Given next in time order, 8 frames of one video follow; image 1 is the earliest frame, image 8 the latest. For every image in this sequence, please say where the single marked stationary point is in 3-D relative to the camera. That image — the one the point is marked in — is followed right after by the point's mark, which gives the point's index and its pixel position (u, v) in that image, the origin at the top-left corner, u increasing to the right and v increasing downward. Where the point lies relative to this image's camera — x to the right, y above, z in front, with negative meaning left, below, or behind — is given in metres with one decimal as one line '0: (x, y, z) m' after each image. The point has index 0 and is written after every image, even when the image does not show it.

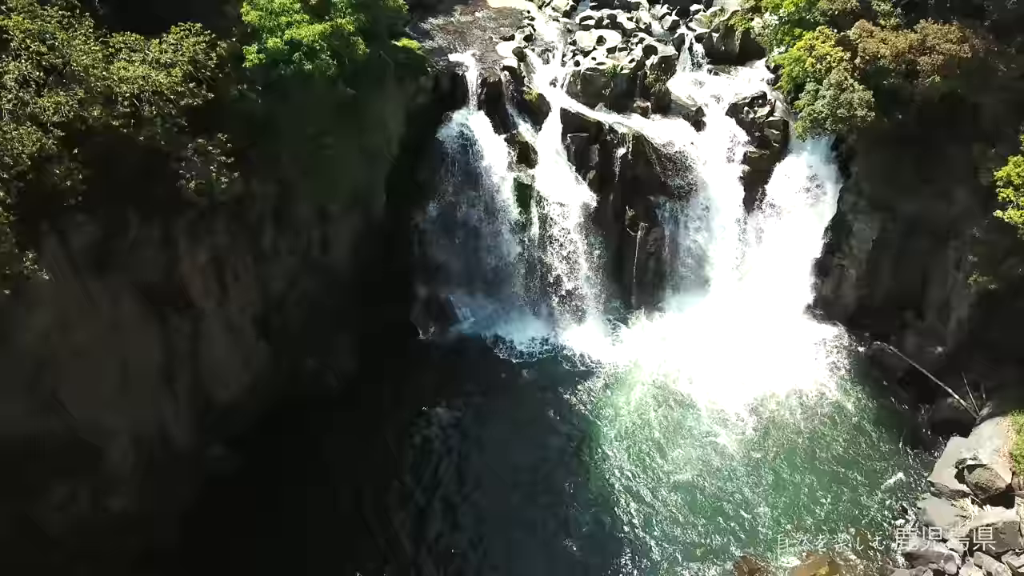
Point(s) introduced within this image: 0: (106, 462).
0: (-11.0, -4.8, +18.5) m
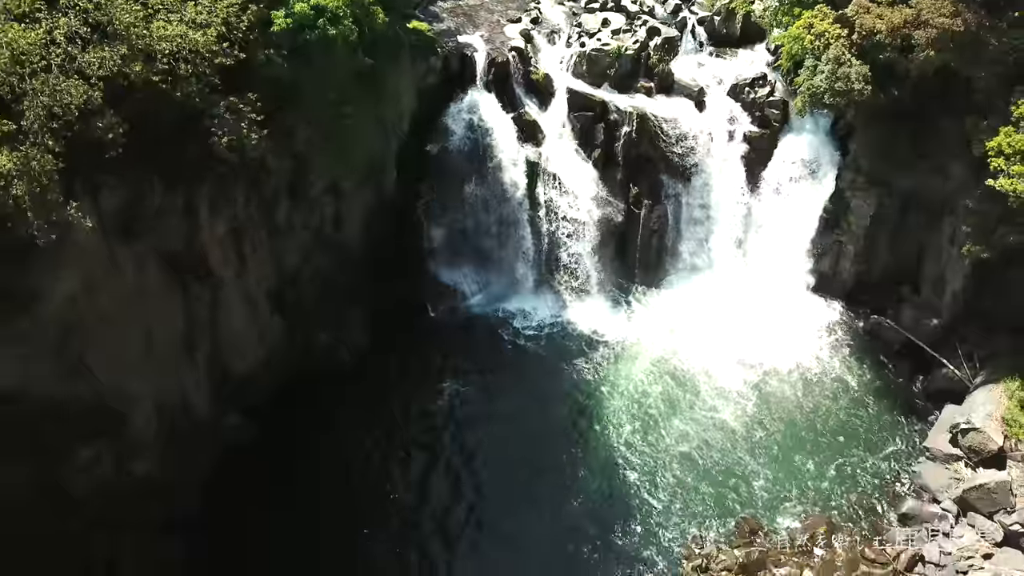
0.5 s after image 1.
0: (-10.7, -3.9, +19.2) m
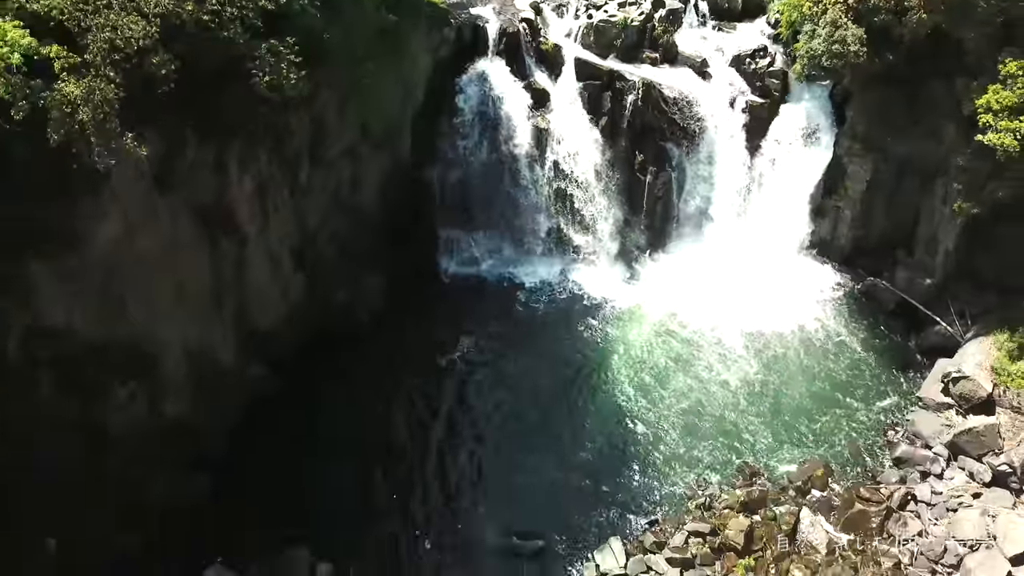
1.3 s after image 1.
0: (-10.3, -2.4, +20.3) m
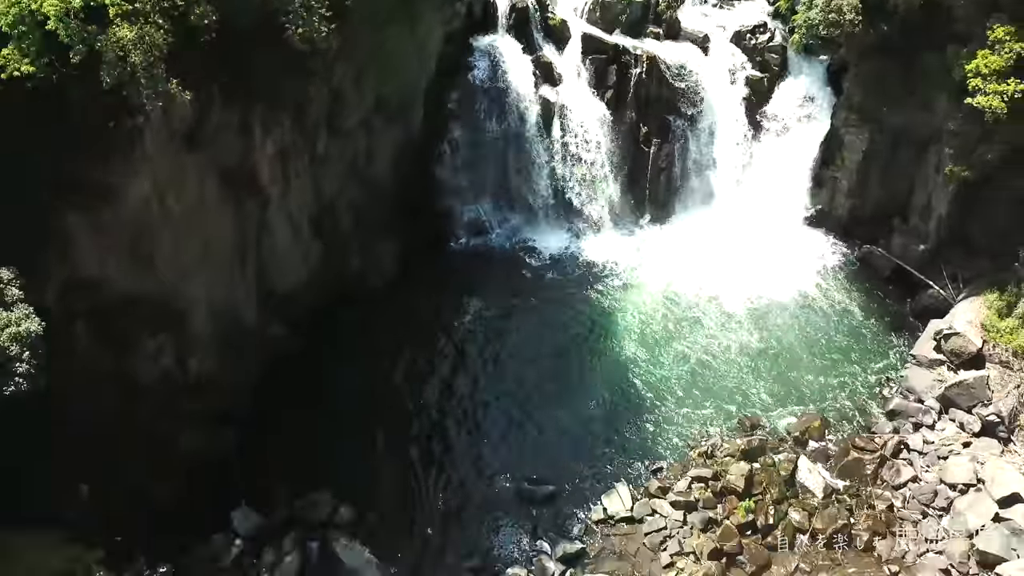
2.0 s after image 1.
0: (-10.0, -1.1, +21.2) m
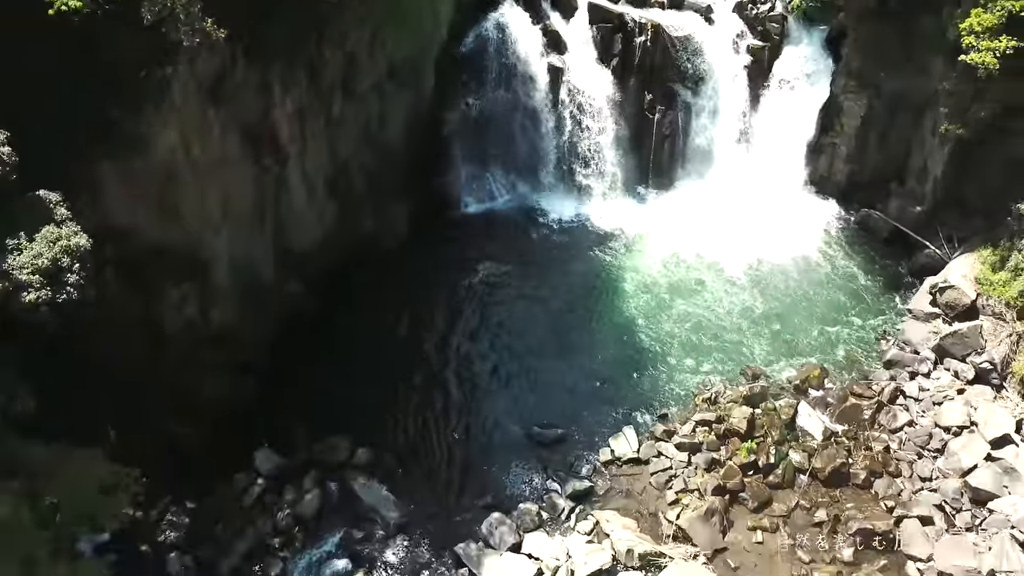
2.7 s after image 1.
0: (-9.6, +0.4, +22.1) m
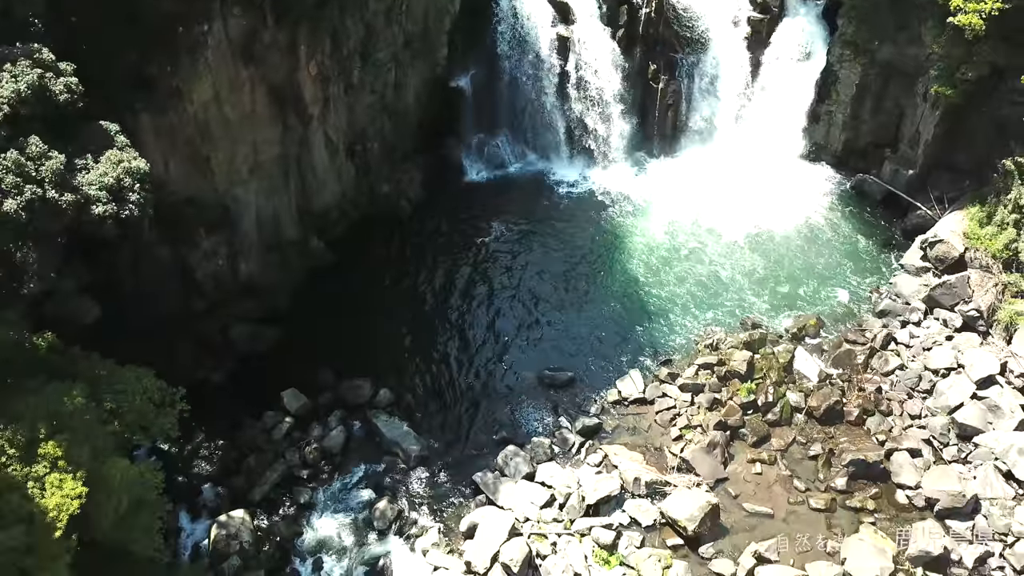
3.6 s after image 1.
0: (-9.2, +2.0, +23.3) m
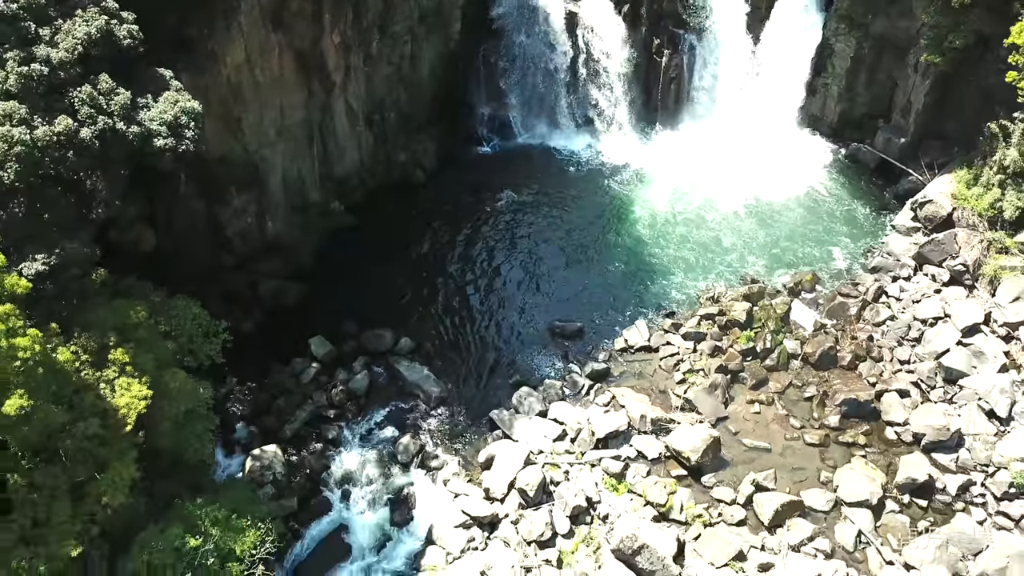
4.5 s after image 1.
0: (-8.8, +3.6, +24.7) m
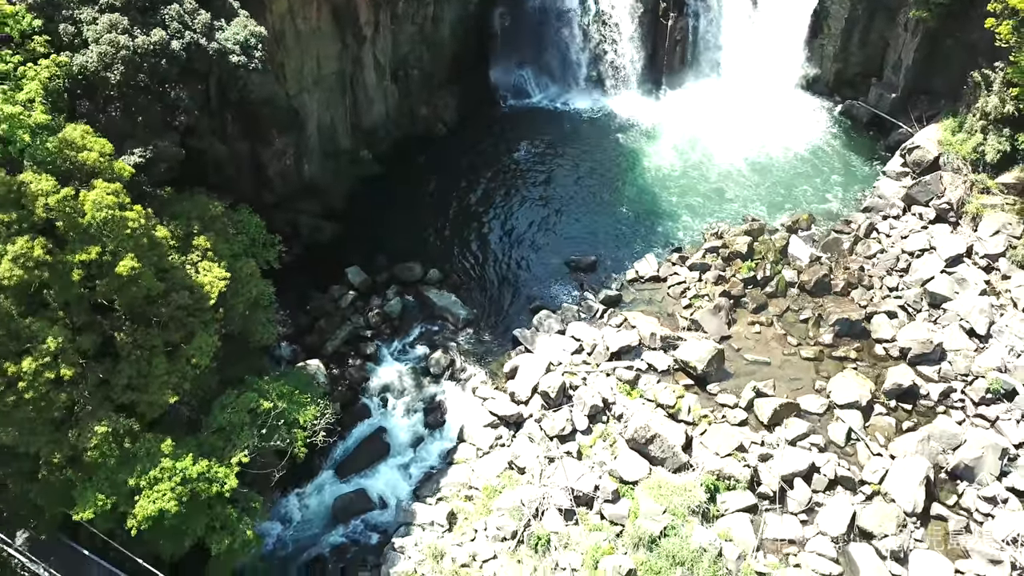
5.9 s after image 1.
0: (-8.0, +6.1, +26.7) m
